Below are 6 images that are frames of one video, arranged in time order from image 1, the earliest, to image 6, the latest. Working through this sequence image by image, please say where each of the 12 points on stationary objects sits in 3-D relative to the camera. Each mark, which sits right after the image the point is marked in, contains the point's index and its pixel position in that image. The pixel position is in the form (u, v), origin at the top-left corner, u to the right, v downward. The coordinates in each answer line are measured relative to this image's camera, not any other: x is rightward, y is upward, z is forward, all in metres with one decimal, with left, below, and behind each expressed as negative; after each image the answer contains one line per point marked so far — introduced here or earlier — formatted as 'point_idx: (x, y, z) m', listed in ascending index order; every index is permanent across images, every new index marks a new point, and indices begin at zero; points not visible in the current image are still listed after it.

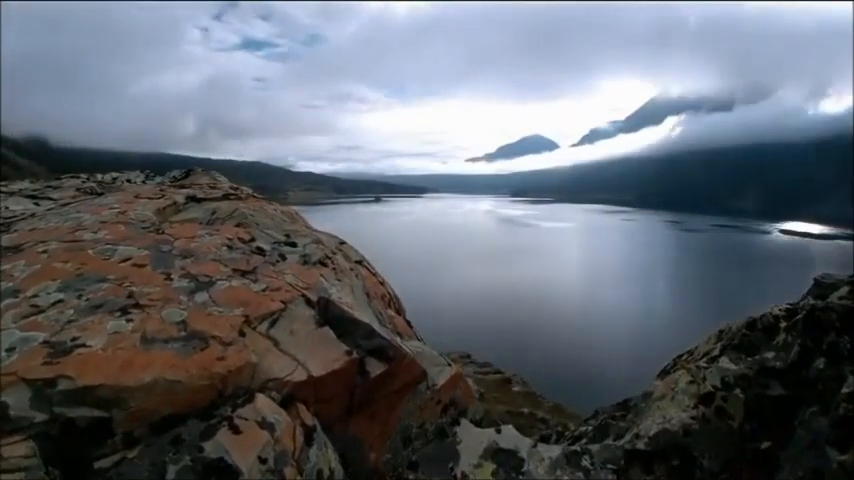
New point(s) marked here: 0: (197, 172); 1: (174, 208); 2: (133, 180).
0: (-6.3, +1.9, +16.1) m
1: (-5.2, +0.6, +11.8) m
2: (-7.4, +1.6, +14.8) m
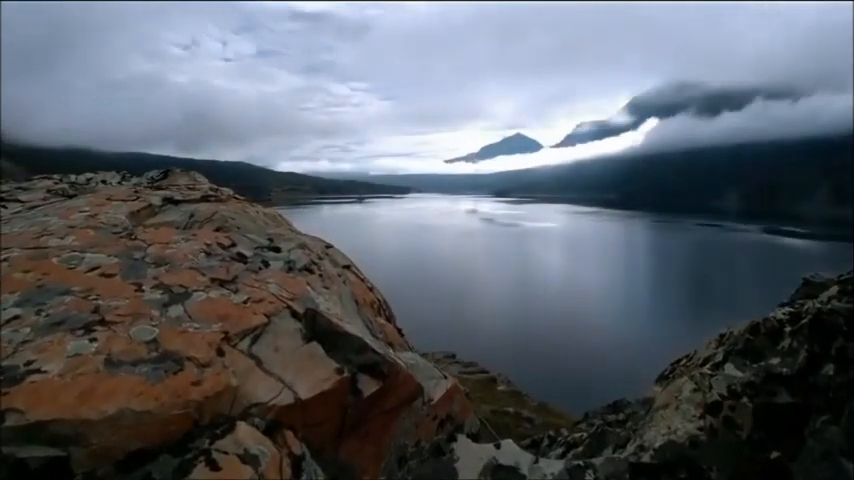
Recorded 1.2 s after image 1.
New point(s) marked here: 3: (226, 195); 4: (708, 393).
0: (-6.6, +1.8, +15.4) m
1: (-5.4, +0.6, +11.2) m
2: (-7.7, +1.5, +14.1) m
3: (-4.6, +1.0, +13.4) m
4: (+4.1, -2.2, +8.3) m
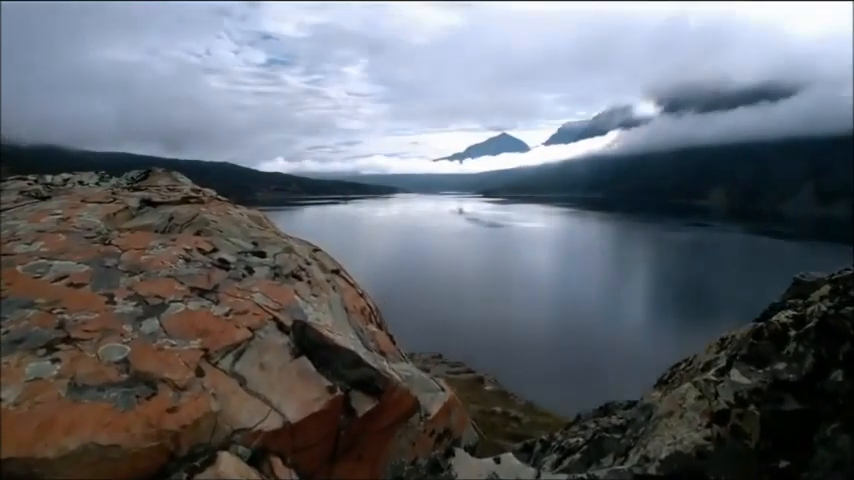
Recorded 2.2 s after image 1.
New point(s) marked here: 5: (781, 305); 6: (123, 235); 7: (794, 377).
0: (-6.9, +1.7, +14.9) m
1: (-5.5, +0.5, +10.7) m
2: (-7.9, +1.4, +13.5) m
3: (-4.8, +1.0, +12.8) m
4: (+4.0, -2.2, +8.0) m
5: (+8.6, -1.6, +14.5) m
6: (-5.1, +0.1, +9.7) m
7: (+5.0, -1.9, +7.9) m
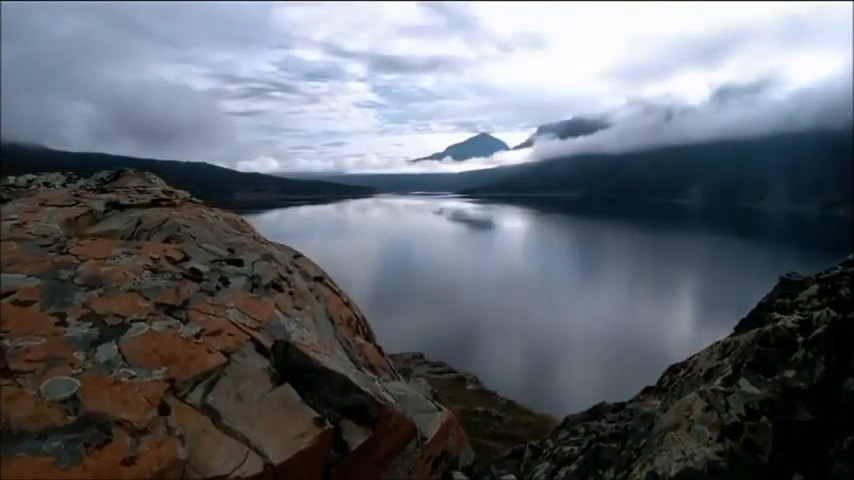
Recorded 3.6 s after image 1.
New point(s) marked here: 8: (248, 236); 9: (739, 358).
0: (-7.2, +1.6, +14.0) m
1: (-5.7, +0.4, +9.9) m
2: (-8.2, +1.3, +12.7) m
3: (-5.1, +0.9, +12.1) m
4: (+3.9, -2.3, +7.6) m
5: (+8.3, -1.6, +14.2) m
6: (-5.2, 0.0, +8.9) m
7: (+4.9, -1.9, +7.5) m
8: (-3.4, +0.1, +11.1) m
9: (+4.6, -1.7, +8.5) m
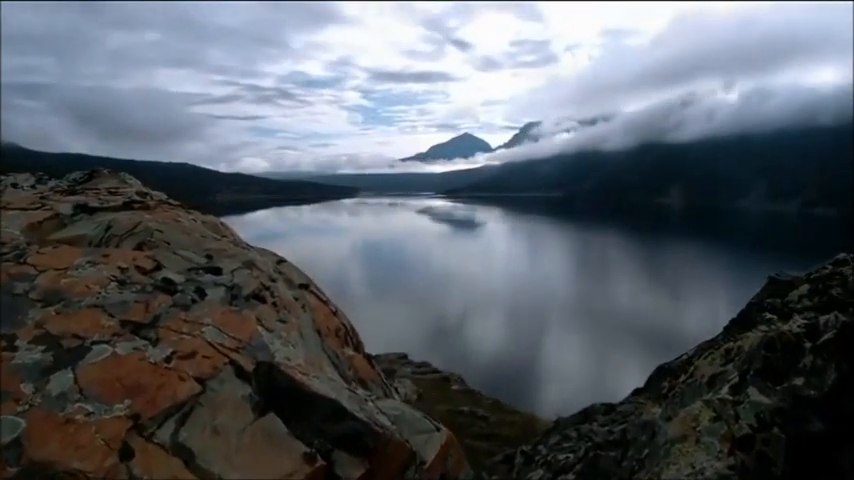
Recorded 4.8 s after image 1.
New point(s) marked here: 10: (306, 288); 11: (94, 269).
0: (-7.5, +1.5, +13.3) m
1: (-5.9, +0.3, +9.3) m
2: (-8.5, +1.2, +11.9) m
3: (-5.3, +0.8, +11.5) m
4: (+3.8, -2.3, +7.3) m
5: (+8.0, -1.6, +14.0) m
6: (-5.4, -0.1, +8.3) m
7: (+4.8, -1.9, +7.2) m
8: (-3.6, 0.0, +10.5) m
9: (+4.5, -1.7, +8.2) m
10: (-2.3, -0.8, +10.8) m
11: (-4.6, -0.3, +8.2) m
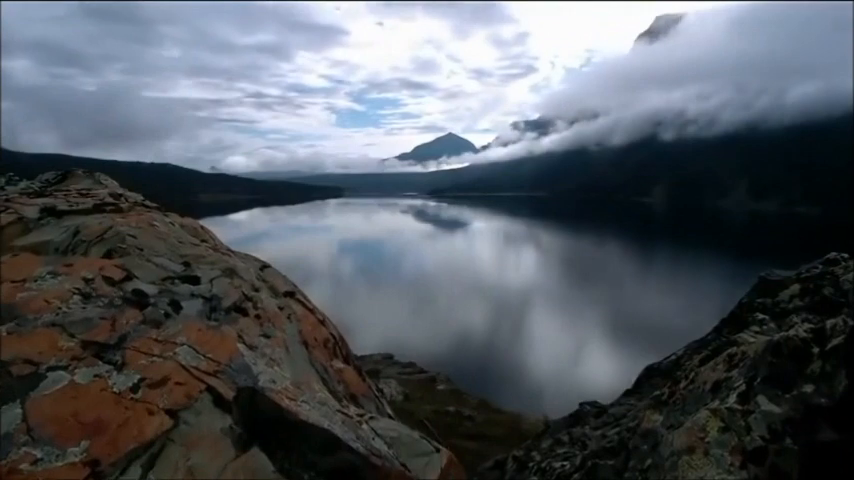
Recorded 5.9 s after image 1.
0: (-7.8, +1.4, +12.7) m
1: (-6.0, +0.2, +8.7) m
2: (-8.7, +1.1, +11.3) m
3: (-5.5, +0.7, +10.9) m
4: (+3.7, -2.3, +6.9) m
5: (+7.8, -1.6, +13.8) m
6: (-5.5, -0.2, +7.7) m
7: (+4.8, -1.9, +6.9) m
8: (-3.8, -0.1, +10.0) m
9: (+4.4, -1.8, +7.9) m
10: (-2.4, -0.9, +10.3) m
11: (-4.7, -0.4, +7.7) m
